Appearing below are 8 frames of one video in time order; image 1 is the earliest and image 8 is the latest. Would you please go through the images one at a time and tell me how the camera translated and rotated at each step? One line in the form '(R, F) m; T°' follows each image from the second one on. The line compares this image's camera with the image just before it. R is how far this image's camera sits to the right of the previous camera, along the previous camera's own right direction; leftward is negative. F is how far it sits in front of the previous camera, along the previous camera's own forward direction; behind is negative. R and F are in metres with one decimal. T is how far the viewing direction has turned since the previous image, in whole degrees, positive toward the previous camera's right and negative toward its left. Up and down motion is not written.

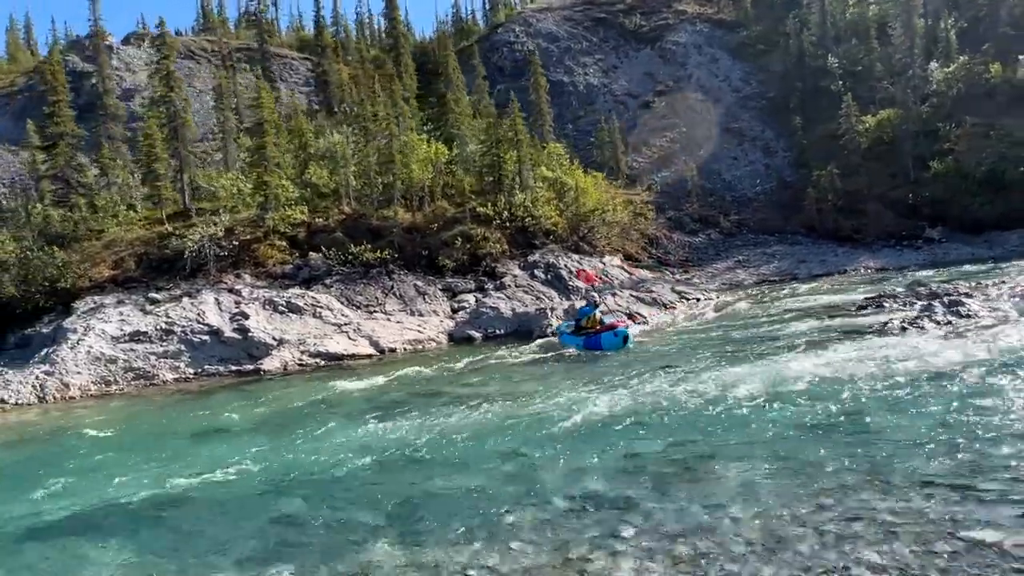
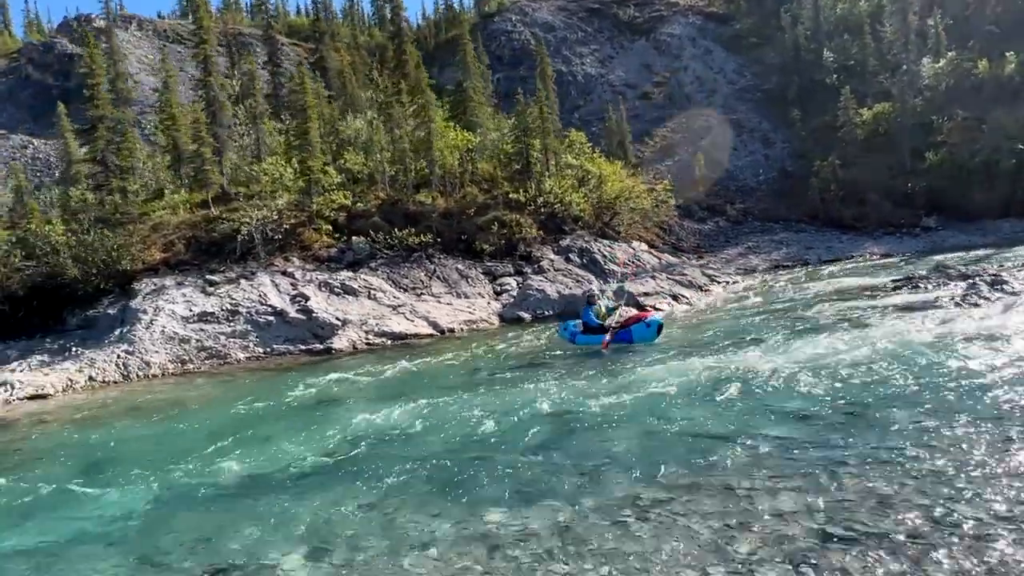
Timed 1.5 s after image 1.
(-3.2, -1.0) m; +3°
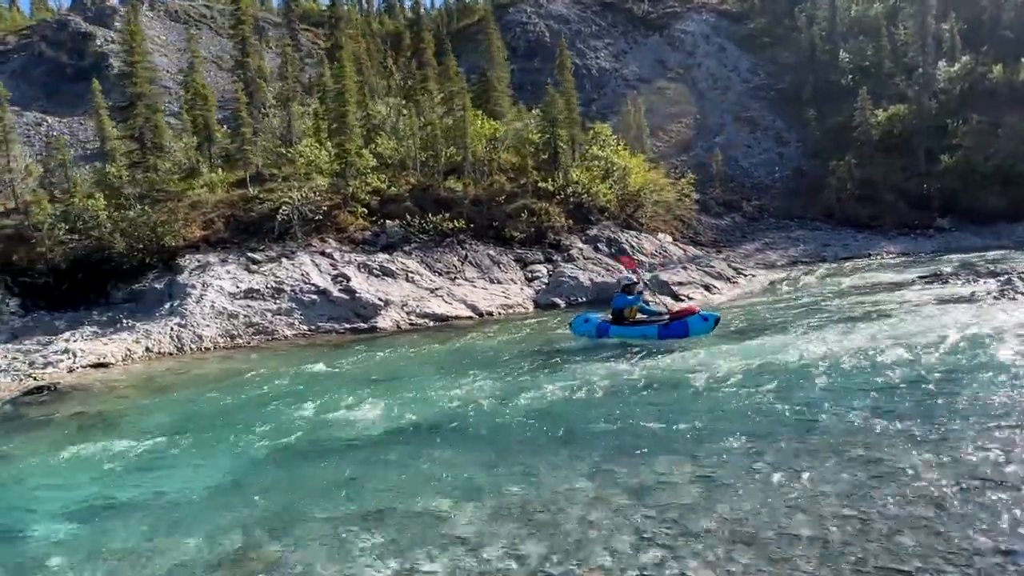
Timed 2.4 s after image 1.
(-1.7, -0.5) m; +1°
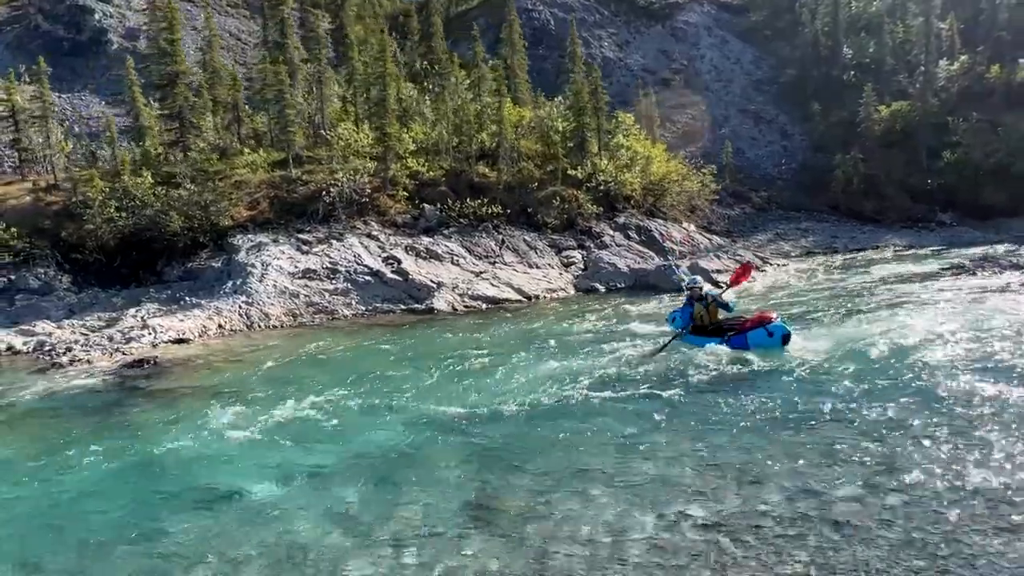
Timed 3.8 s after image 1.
(-2.8, -0.7) m; +2°
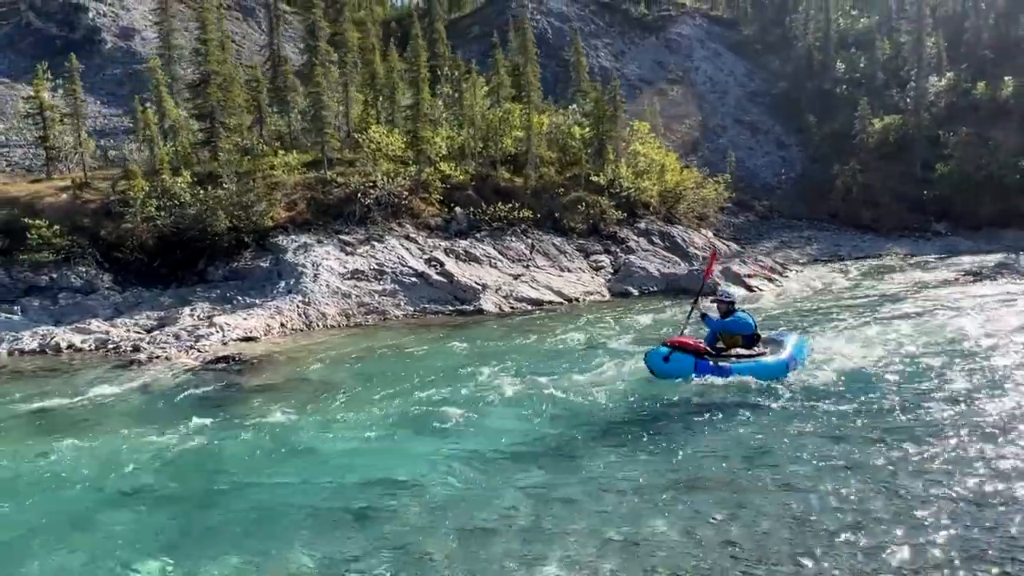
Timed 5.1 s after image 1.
(-2.8, -0.4) m; +2°
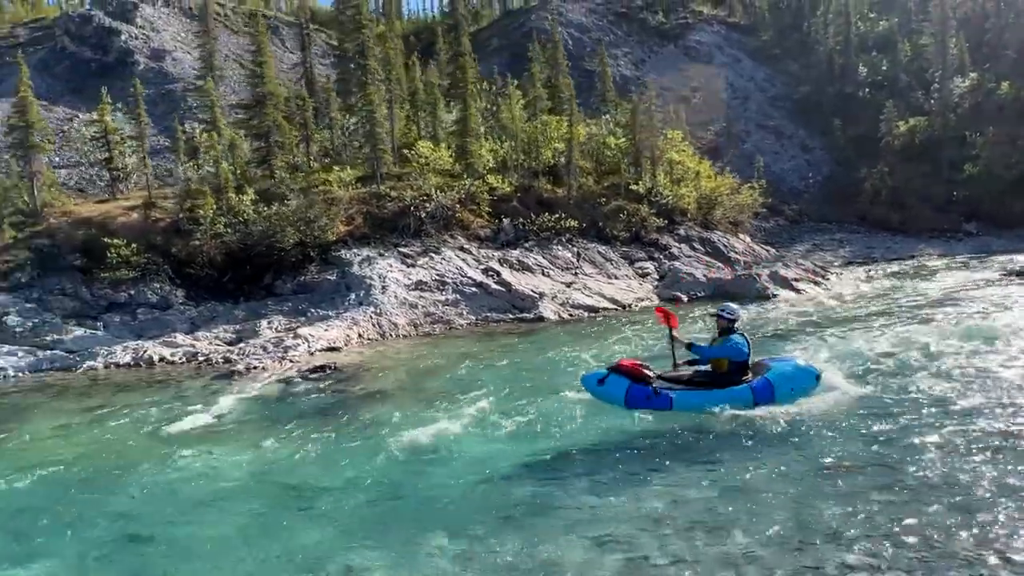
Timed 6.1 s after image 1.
(-1.8, -1.0) m; -1°
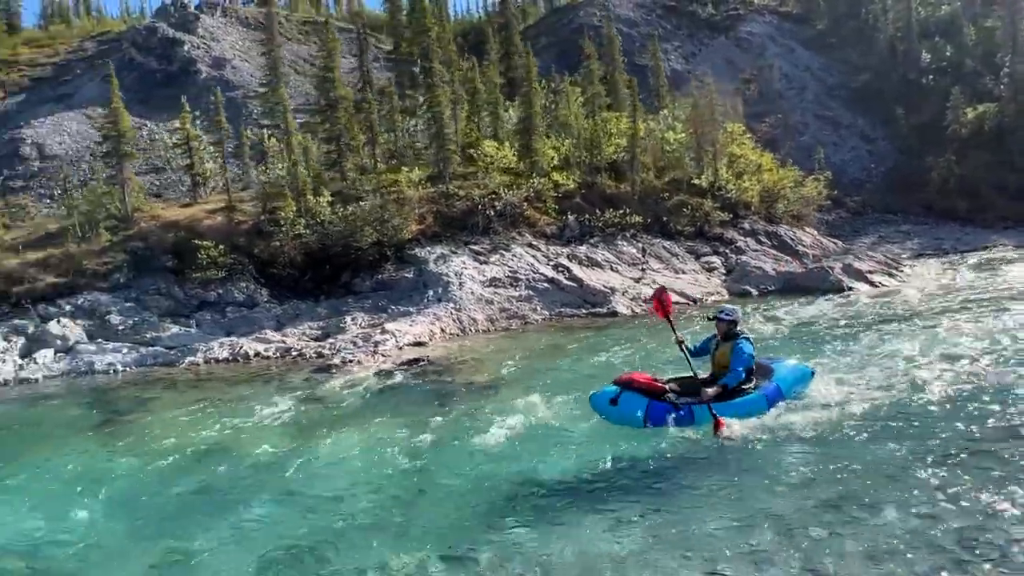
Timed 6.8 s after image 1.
(-1.1, -0.6) m; -3°
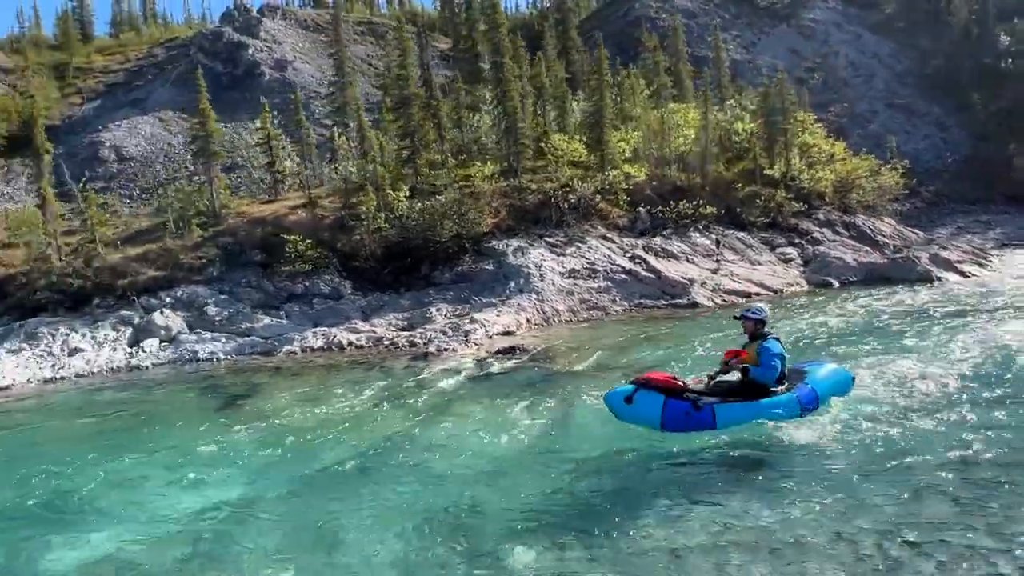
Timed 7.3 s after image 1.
(-1.3, -0.3) m; -4°
